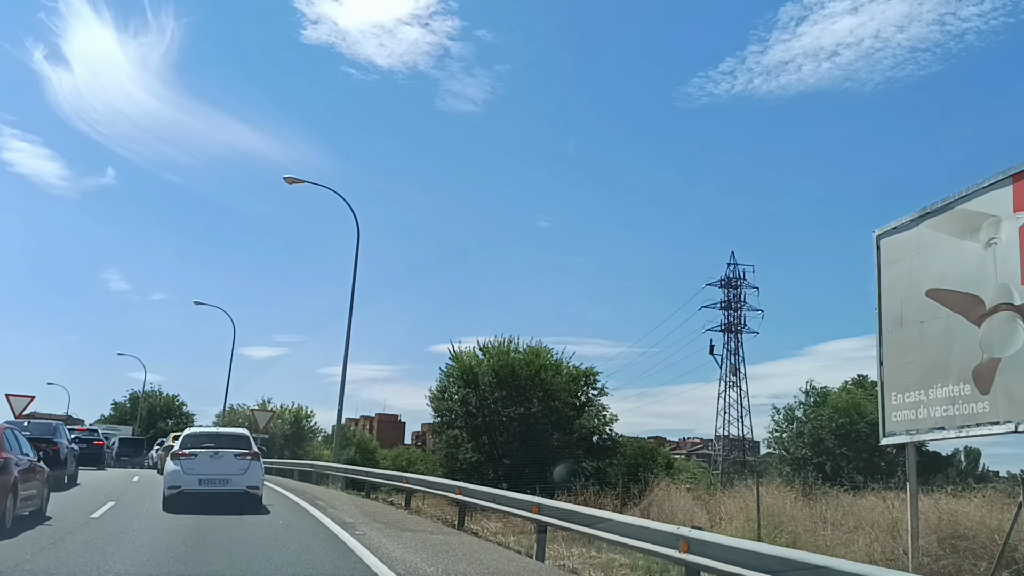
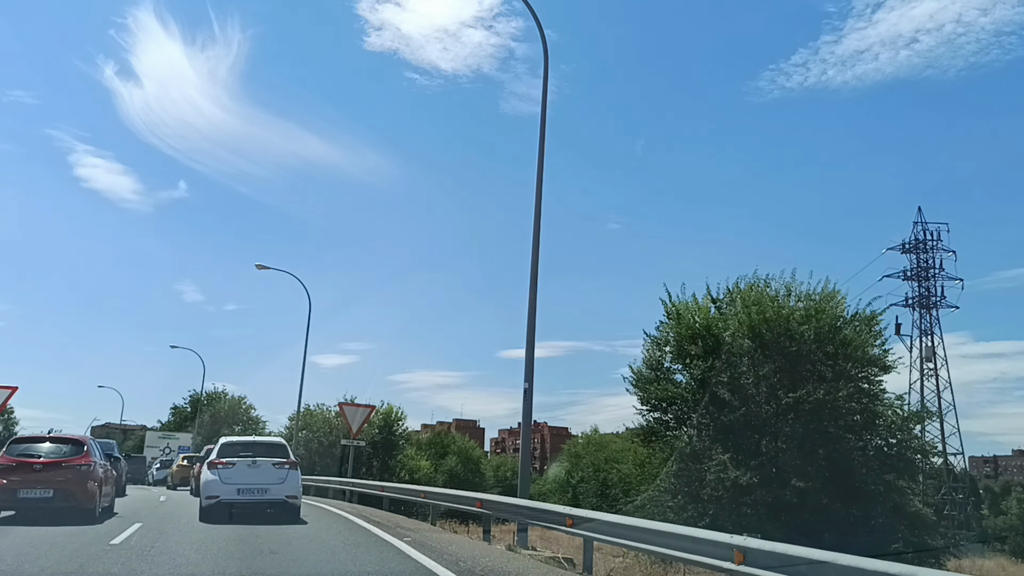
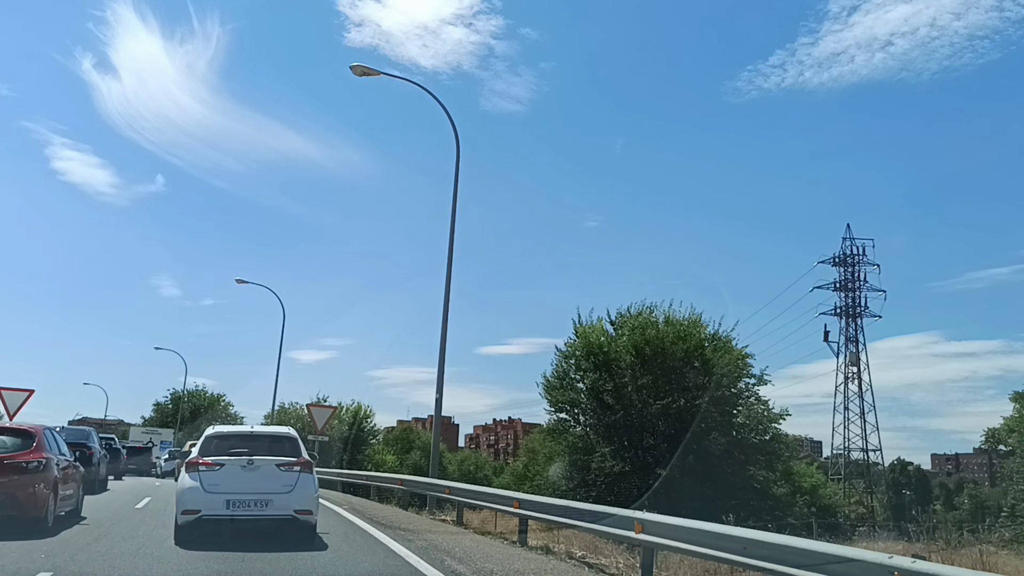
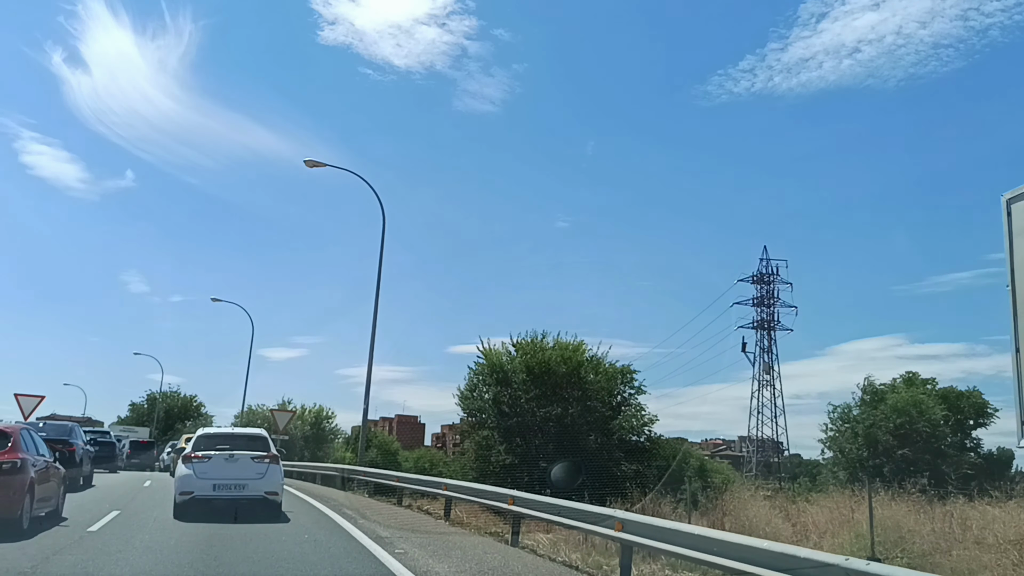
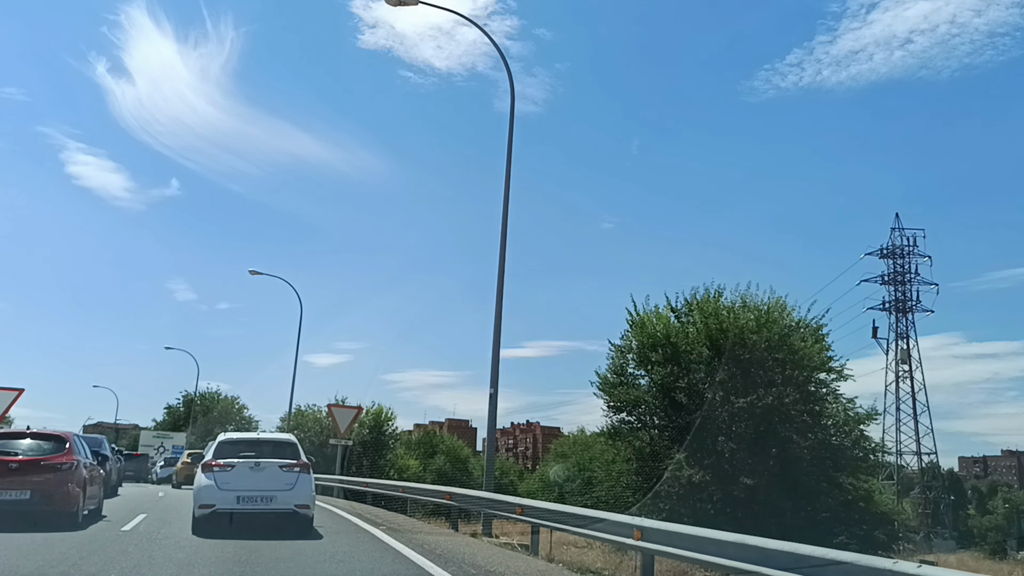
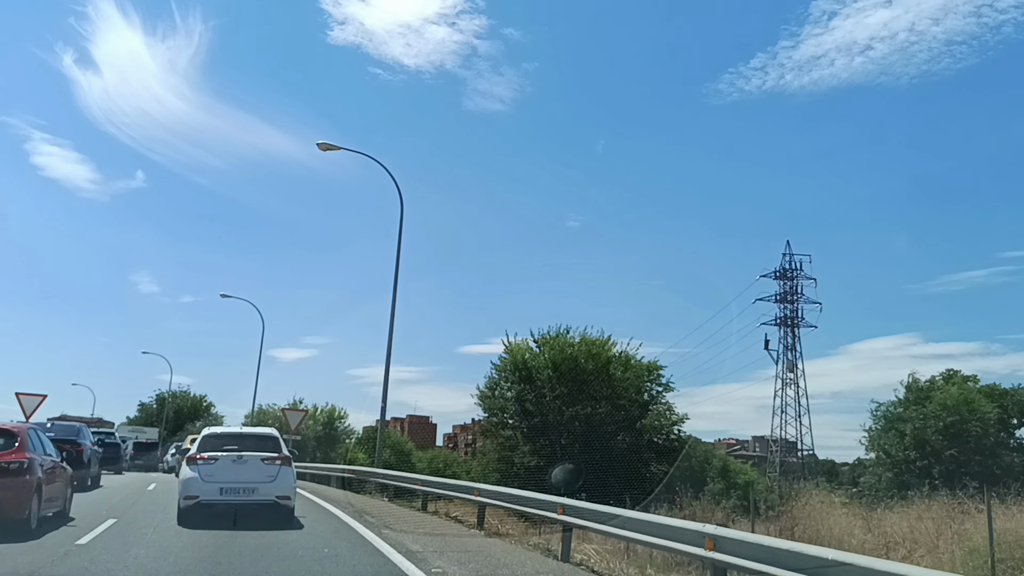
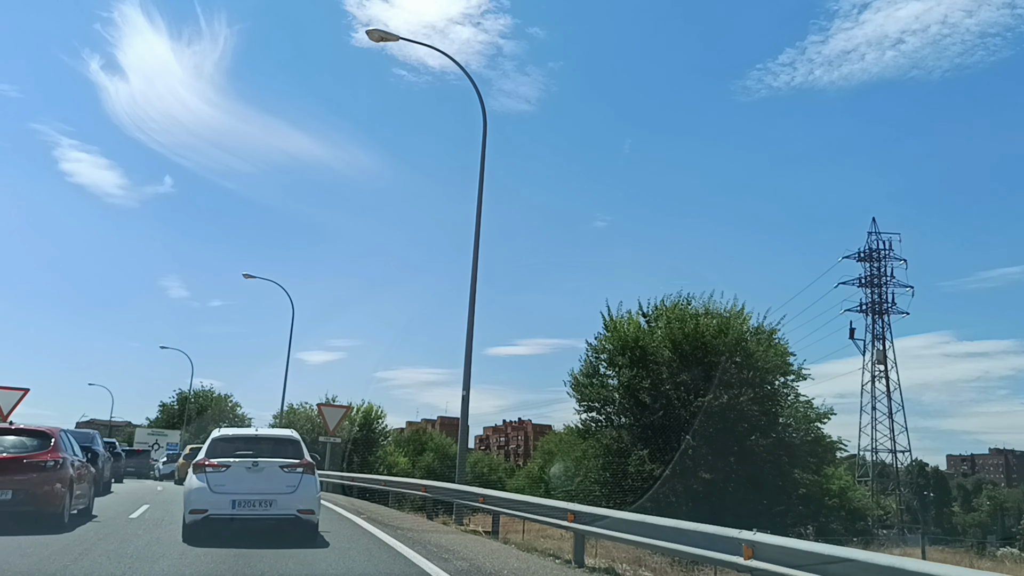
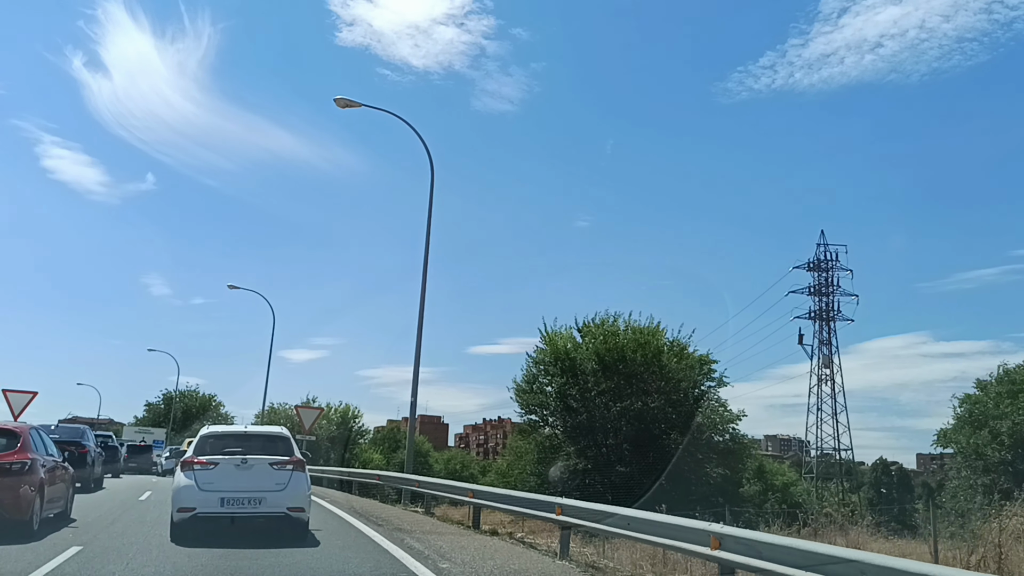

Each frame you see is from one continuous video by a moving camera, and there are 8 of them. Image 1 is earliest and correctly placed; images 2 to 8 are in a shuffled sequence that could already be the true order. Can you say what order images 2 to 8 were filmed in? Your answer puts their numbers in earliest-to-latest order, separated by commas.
4, 6, 8, 3, 7, 5, 2
